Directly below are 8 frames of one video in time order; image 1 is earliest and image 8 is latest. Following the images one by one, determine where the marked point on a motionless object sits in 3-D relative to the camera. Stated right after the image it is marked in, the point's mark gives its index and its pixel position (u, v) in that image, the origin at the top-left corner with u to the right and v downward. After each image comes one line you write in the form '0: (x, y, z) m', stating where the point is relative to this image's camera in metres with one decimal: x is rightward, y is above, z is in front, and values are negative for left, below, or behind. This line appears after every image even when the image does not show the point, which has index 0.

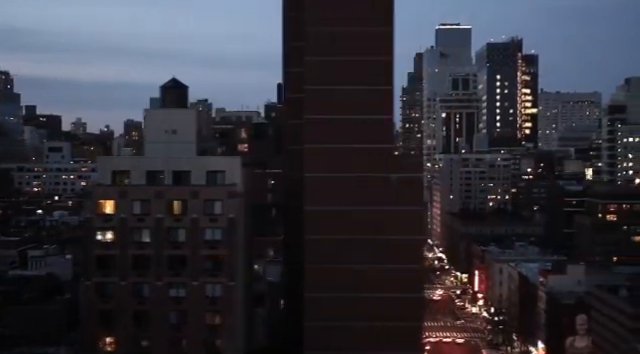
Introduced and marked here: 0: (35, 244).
0: (-4.9, -1.2, +11.9) m
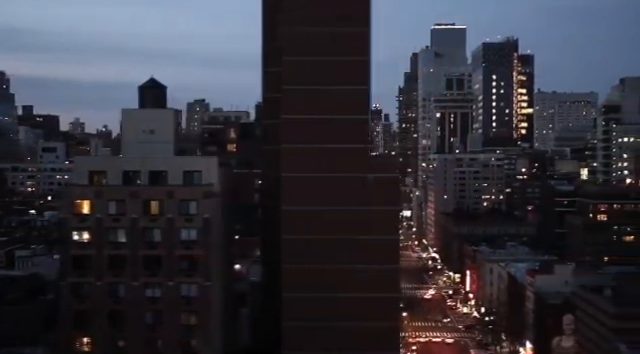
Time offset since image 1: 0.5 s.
0: (-5.2, -1.2, +11.9) m
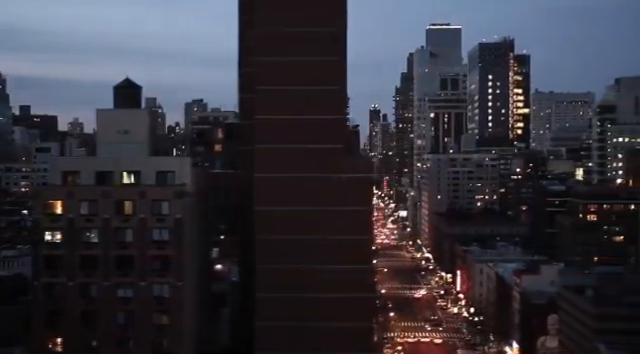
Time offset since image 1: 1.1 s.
0: (-5.6, -1.2, +11.9) m
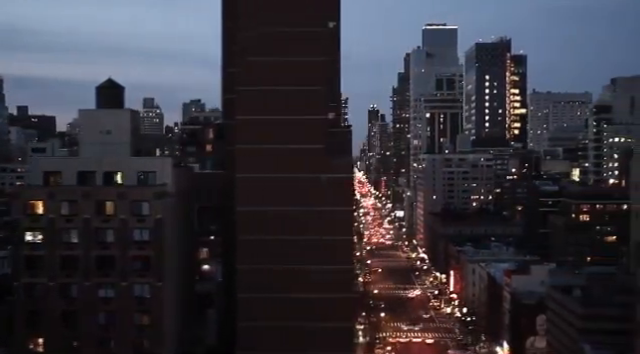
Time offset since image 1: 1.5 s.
0: (-5.8, -1.2, +11.9) m
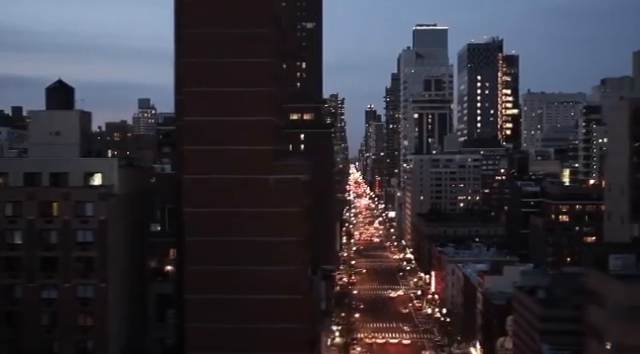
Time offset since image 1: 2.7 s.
0: (-6.5, -1.2, +11.9) m
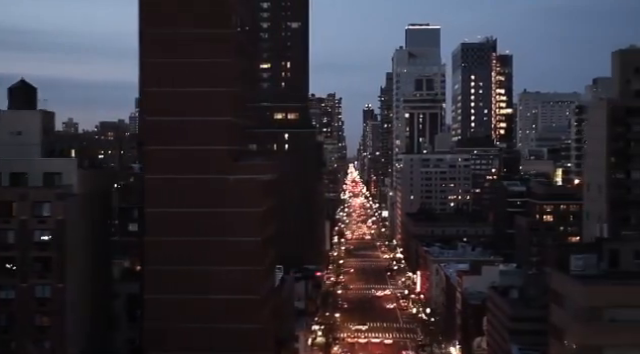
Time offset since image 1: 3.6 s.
0: (-7.0, -1.2, +11.9) m
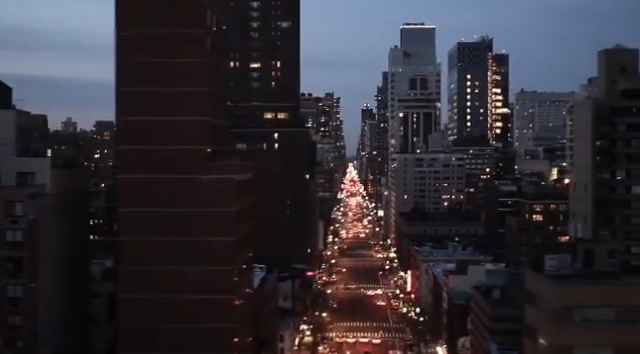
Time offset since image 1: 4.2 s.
0: (-7.3, -1.2, +11.9) m
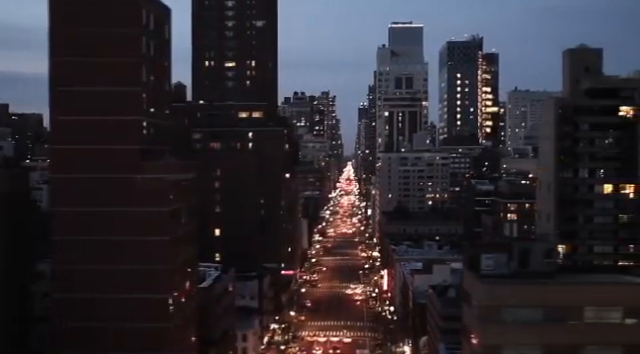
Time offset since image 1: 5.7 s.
0: (-8.2, -1.2, +11.9) m
